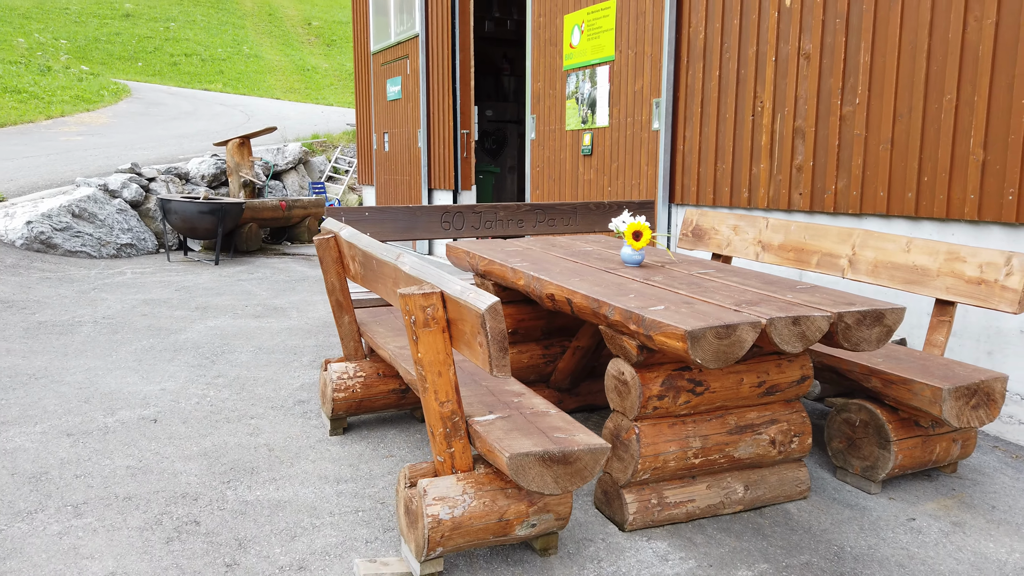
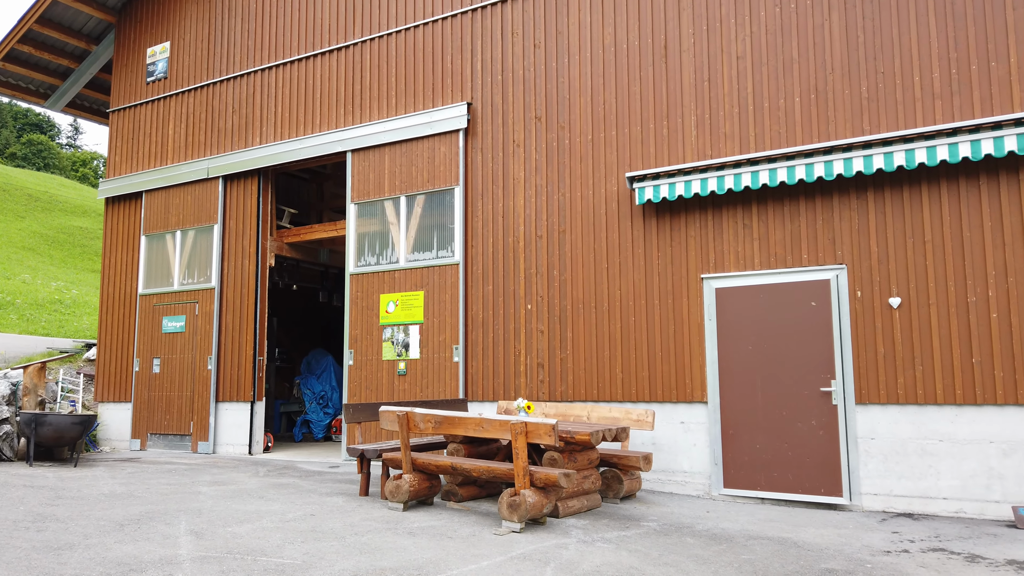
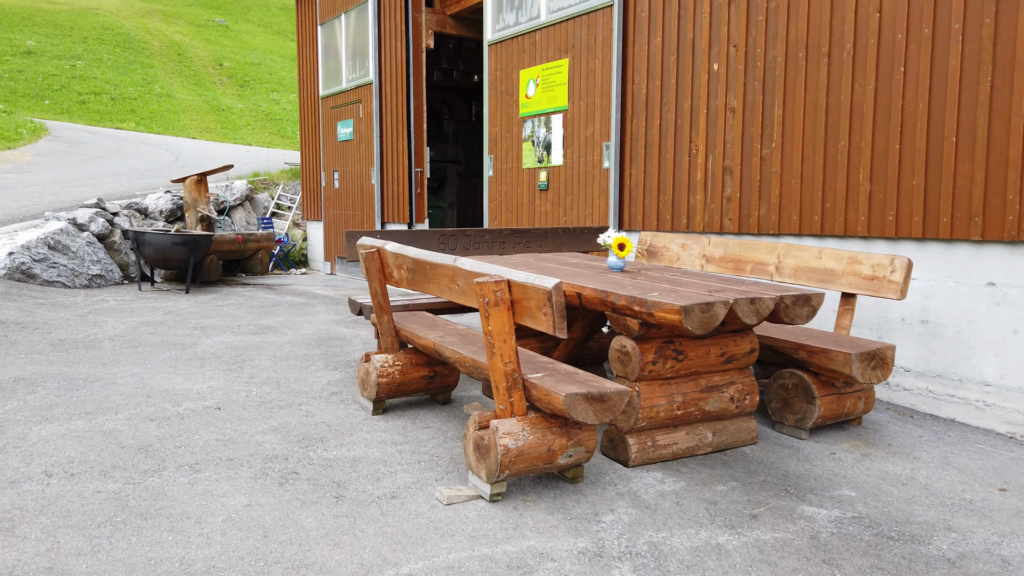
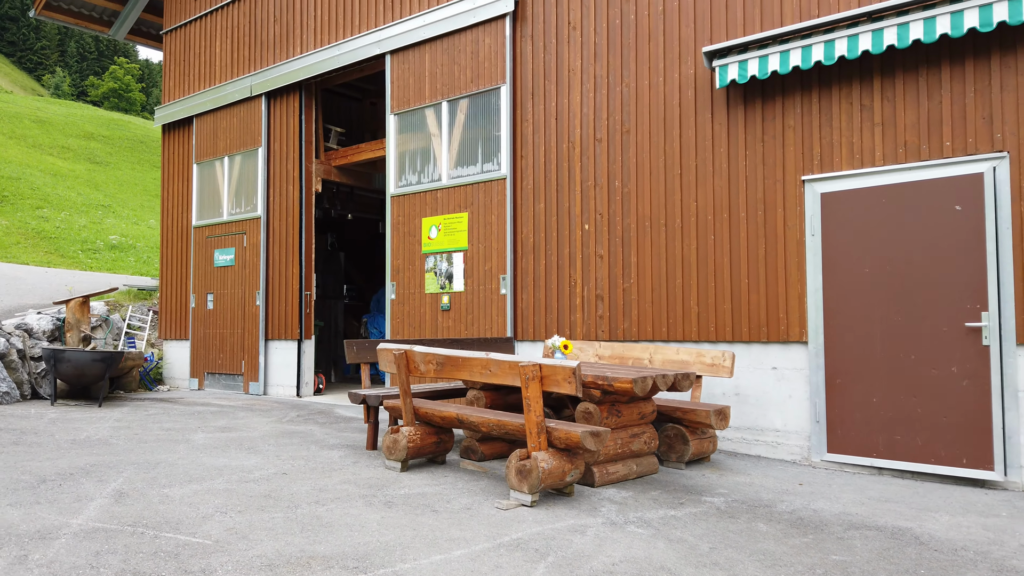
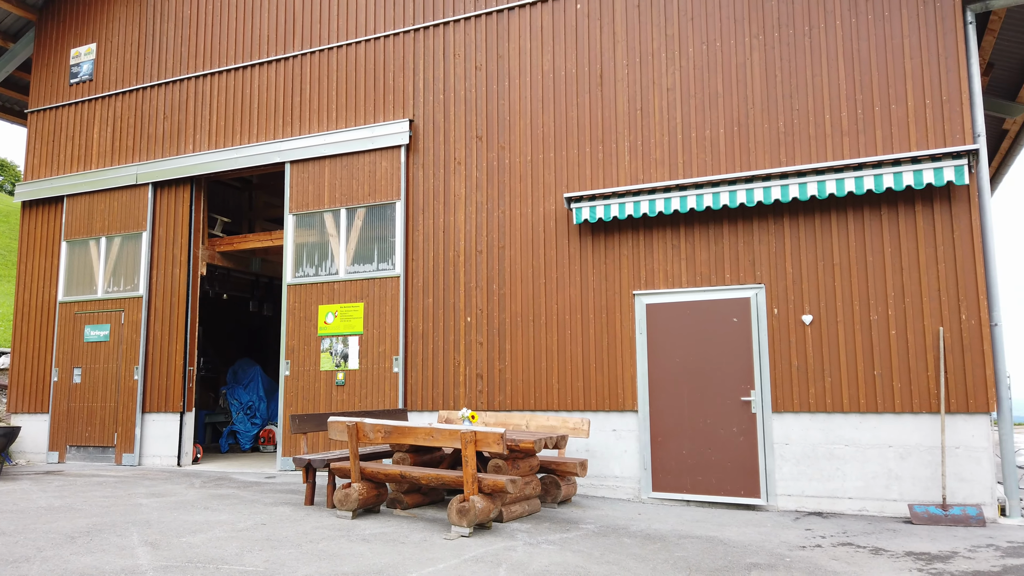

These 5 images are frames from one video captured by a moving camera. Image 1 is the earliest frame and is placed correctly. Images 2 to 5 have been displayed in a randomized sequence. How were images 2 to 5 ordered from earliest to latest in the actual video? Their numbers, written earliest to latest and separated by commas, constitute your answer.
3, 4, 2, 5
